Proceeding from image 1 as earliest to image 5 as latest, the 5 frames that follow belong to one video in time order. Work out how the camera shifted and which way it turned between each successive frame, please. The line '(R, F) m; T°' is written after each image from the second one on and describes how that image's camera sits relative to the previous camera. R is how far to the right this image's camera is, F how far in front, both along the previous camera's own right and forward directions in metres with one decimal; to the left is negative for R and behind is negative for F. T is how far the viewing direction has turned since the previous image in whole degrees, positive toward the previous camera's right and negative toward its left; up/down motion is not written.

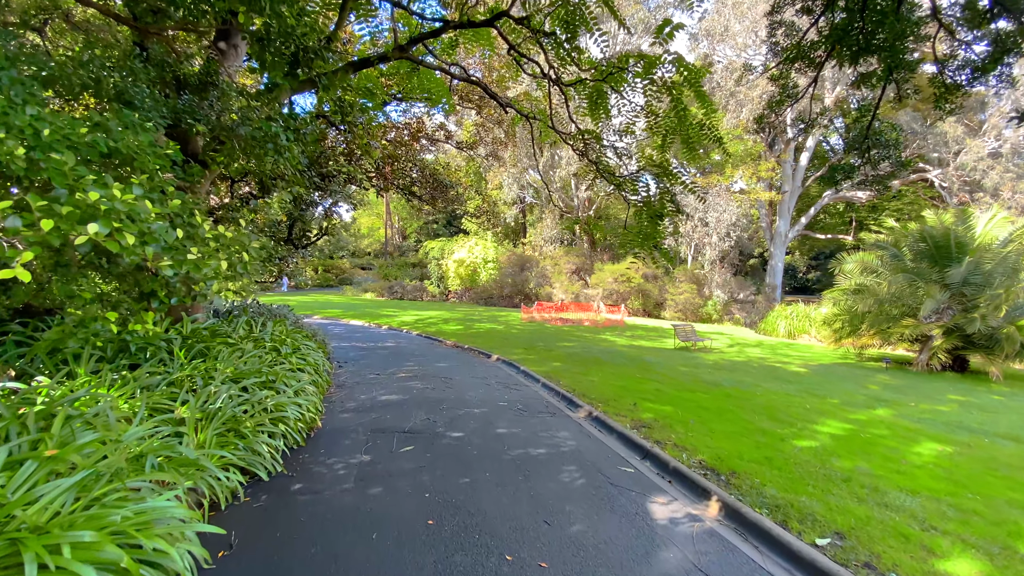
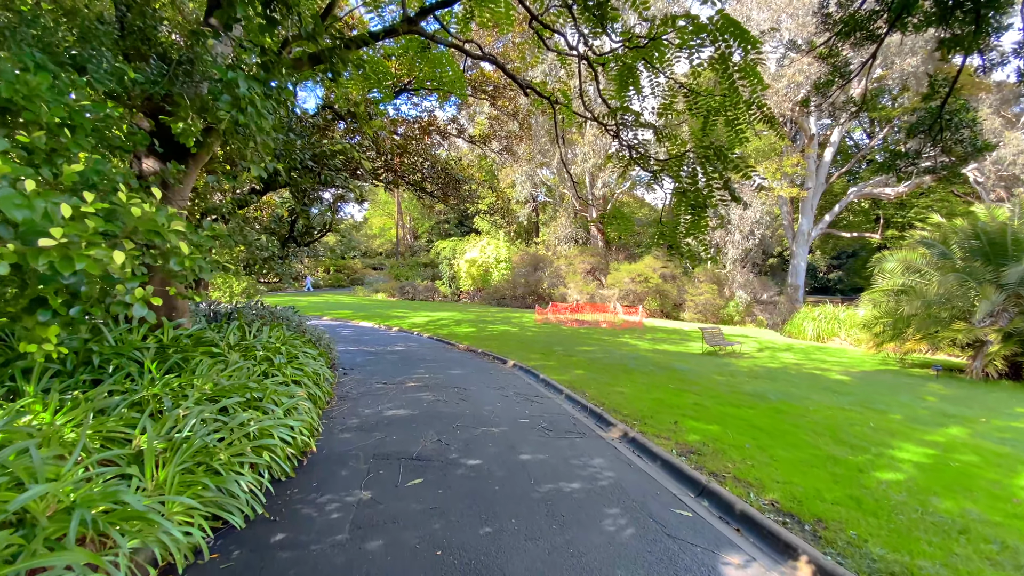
(-0.1, +0.5) m; -1°
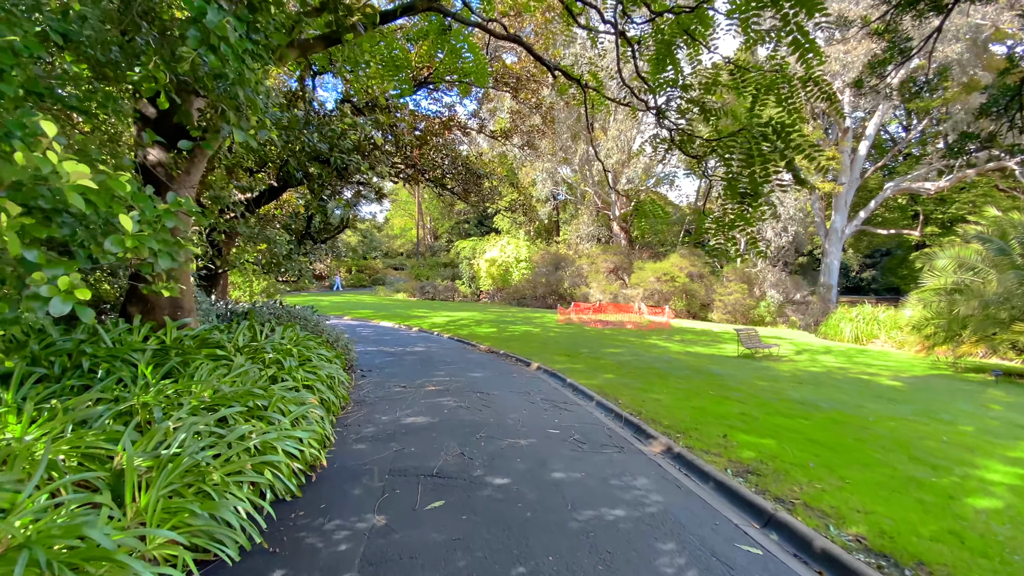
(-0.1, +0.4) m; -2°
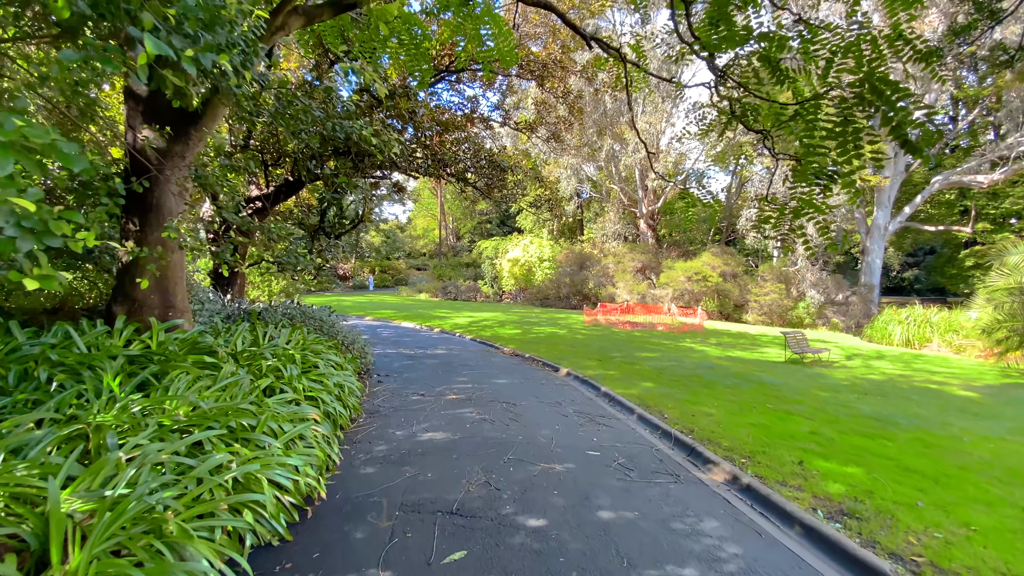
(-0.1, +0.5) m; -3°
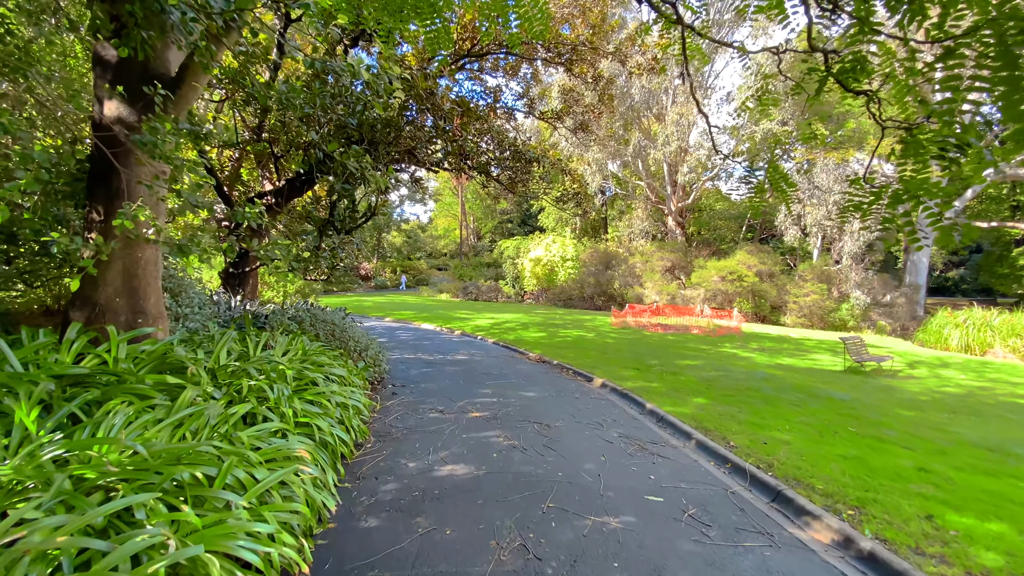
(-0.1, +0.6) m; -2°
